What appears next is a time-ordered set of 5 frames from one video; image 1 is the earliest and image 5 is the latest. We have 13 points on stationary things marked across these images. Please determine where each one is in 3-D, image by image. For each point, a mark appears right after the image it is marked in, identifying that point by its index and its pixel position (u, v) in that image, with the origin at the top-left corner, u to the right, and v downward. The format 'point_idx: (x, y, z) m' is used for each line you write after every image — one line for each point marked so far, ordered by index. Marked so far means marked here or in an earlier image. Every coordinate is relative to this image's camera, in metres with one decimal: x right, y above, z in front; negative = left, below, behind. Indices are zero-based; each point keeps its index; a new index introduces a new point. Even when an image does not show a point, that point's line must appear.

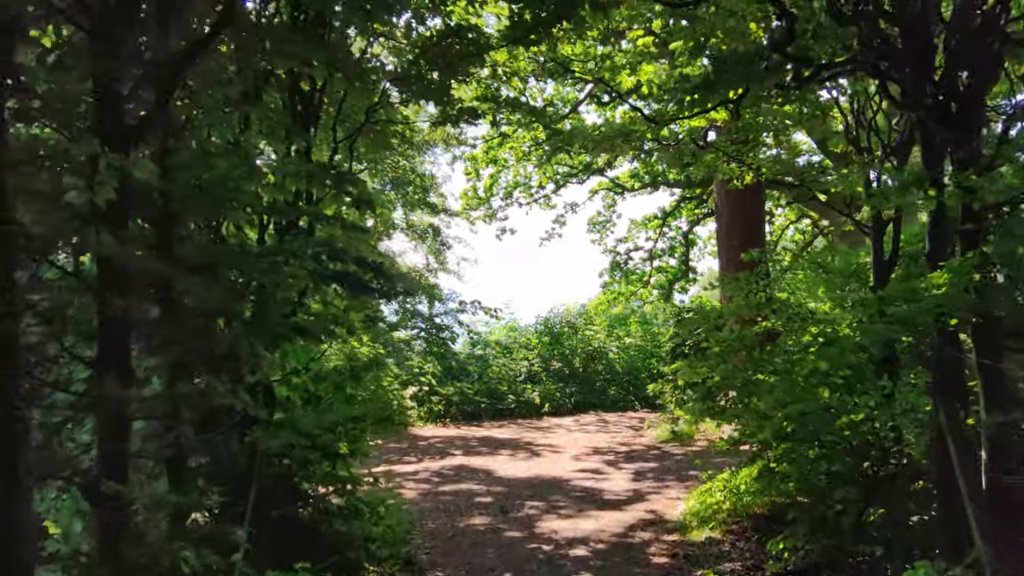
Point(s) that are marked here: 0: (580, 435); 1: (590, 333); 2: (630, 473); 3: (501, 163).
0: (+0.9, -1.9, +10.8) m
1: (+1.6, -0.9, +16.3) m
2: (+1.2, -1.9, +8.4) m
3: (-0.3, +2.9, +19.3) m
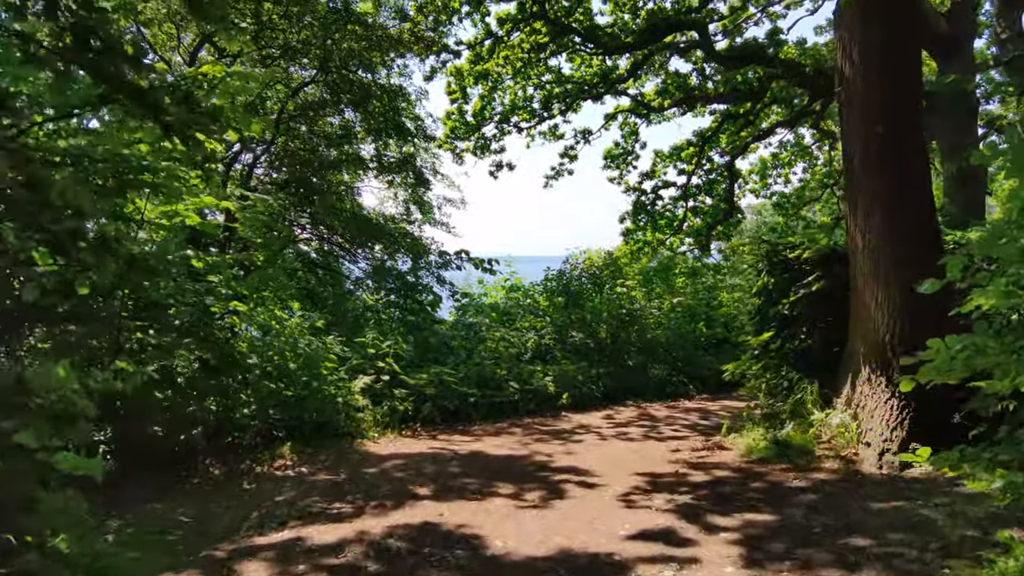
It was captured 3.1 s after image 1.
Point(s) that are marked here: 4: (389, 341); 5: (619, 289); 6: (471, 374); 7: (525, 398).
0: (+0.9, -1.3, +7.0) m
1: (+1.6, 0.0, +12.3) m
2: (+1.2, -1.4, +4.5) m
3: (-0.3, +3.8, +15.2) m
4: (-1.4, -0.6, +9.4) m
5: (+1.6, 0.0, +12.2) m
6: (-0.5, -1.0, +9.7) m
7: (+0.1, -1.3, +9.6) m
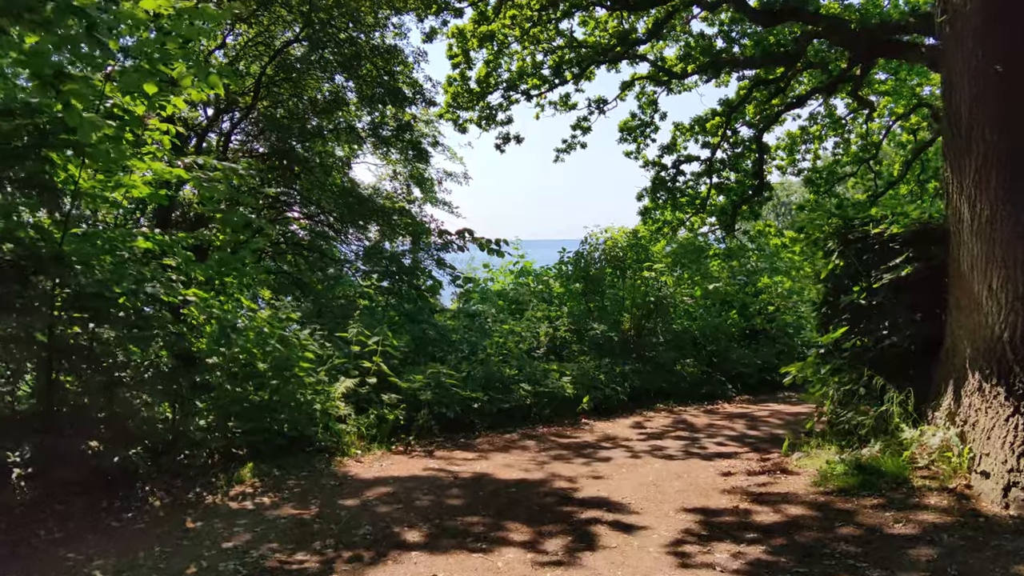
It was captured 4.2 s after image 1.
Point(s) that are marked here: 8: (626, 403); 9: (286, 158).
0: (+1.0, -1.2, +5.7) m
1: (+1.7, +0.2, +11.0) m
2: (+1.3, -1.3, +3.2) m
3: (-0.2, +4.1, +13.9) m
4: (-1.3, -0.5, +8.2) m
5: (+1.7, +0.2, +10.9) m
6: (-0.4, -0.9, +8.4) m
7: (+0.2, -1.1, +8.4) m
8: (+1.2, -1.2, +9.0) m
9: (-3.0, +1.7, +11.0) m
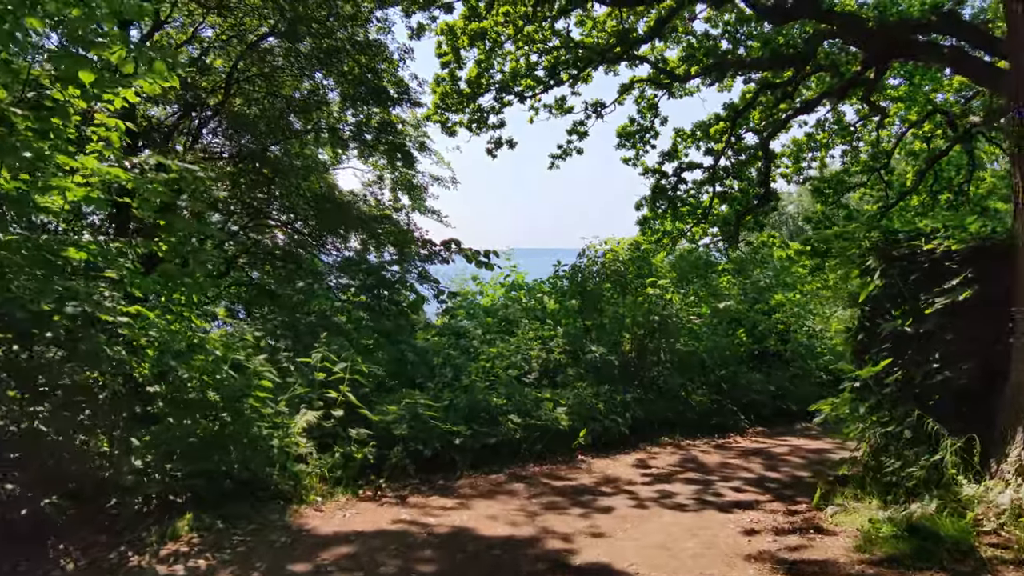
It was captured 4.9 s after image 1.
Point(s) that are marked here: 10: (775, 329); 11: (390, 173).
0: (+0.9, -1.4, +4.9) m
1: (+1.6, 0.0, +10.2) m
2: (+1.2, -1.4, +2.4) m
3: (-0.3, +3.8, +13.1) m
4: (-1.4, -0.6, +7.3) m
5: (+1.6, 0.0, +10.1) m
6: (-0.5, -1.0, +7.5) m
7: (+0.1, -1.3, +7.5) m
8: (+1.1, -1.4, +8.2) m
9: (-3.1, +1.6, +10.2) m
10: (+3.6, -0.6, +11.3) m
11: (-1.9, +1.8, +12.6) m
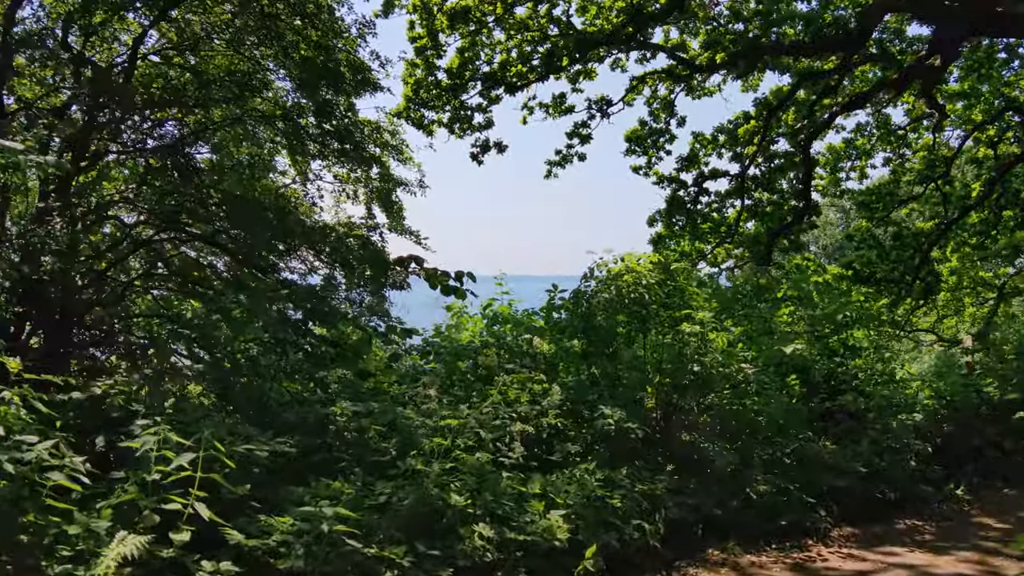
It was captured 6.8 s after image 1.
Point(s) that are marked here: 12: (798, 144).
0: (+0.8, -1.5, +2.5) m
1: (+1.5, -0.3, +7.9) m
2: (+1.1, -1.5, 0.0) m
3: (-0.5, +3.4, +10.9) m
4: (-1.6, -0.8, +5.0) m
5: (+1.5, -0.3, +7.8) m
6: (-0.6, -1.3, +5.2) m
7: (0.0, -1.5, +5.2) m
8: (+1.0, -1.6, +5.9) m
9: (-3.3, +1.3, +7.9) m
10: (+3.5, -0.9, +9.0) m
11: (-2.0, +1.4, +10.4) m
12: (+4.0, +2.0, +11.6) m
